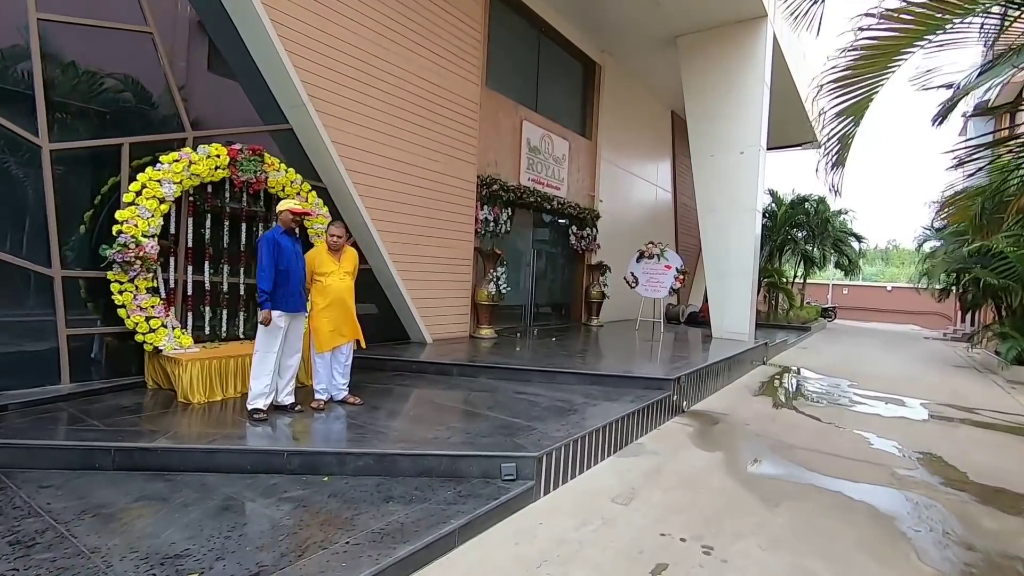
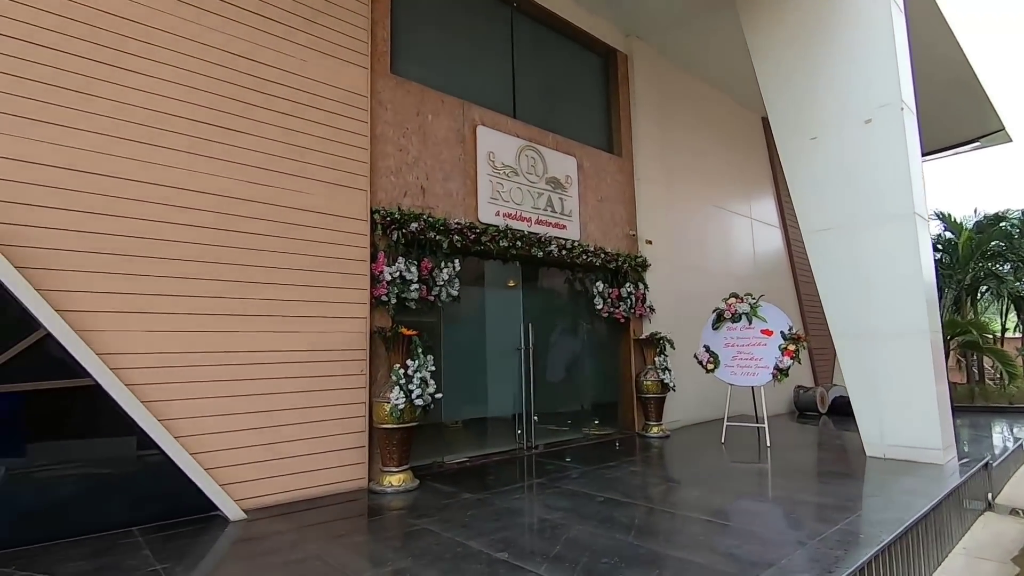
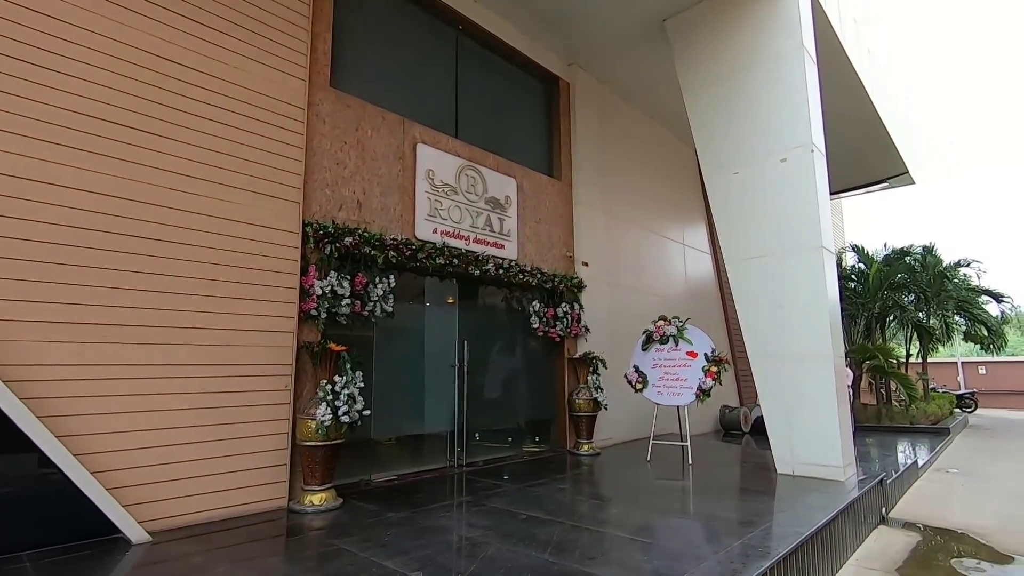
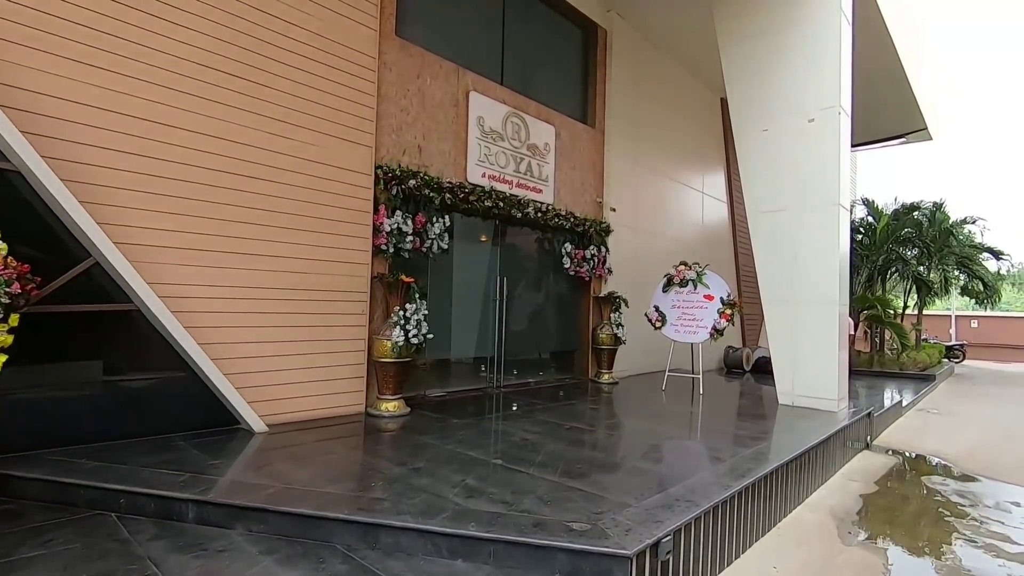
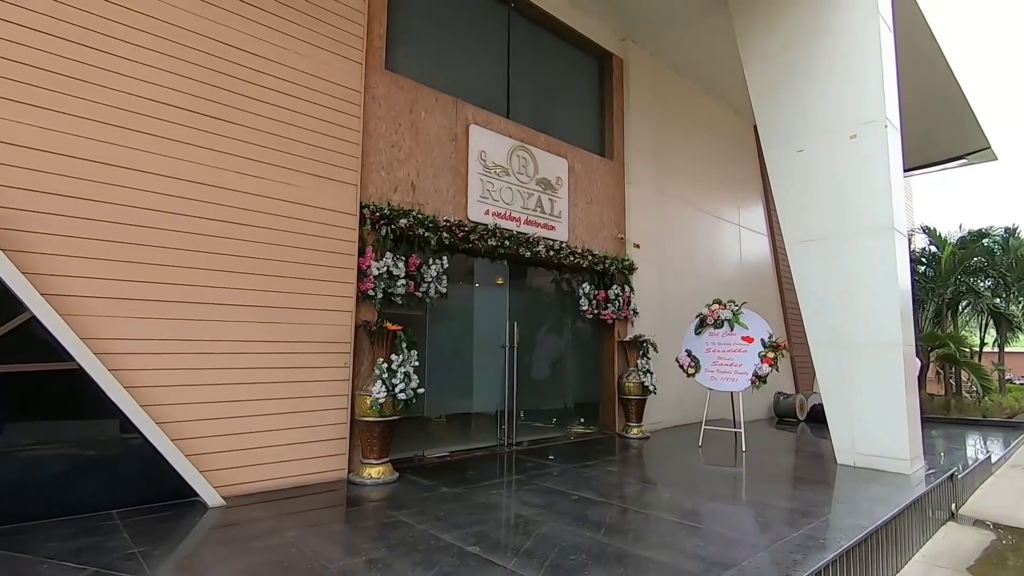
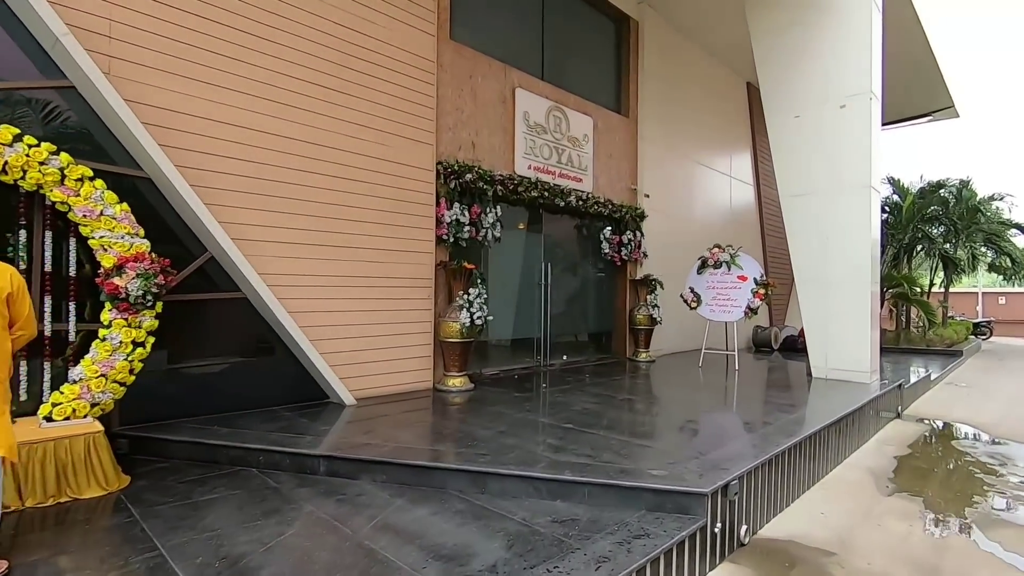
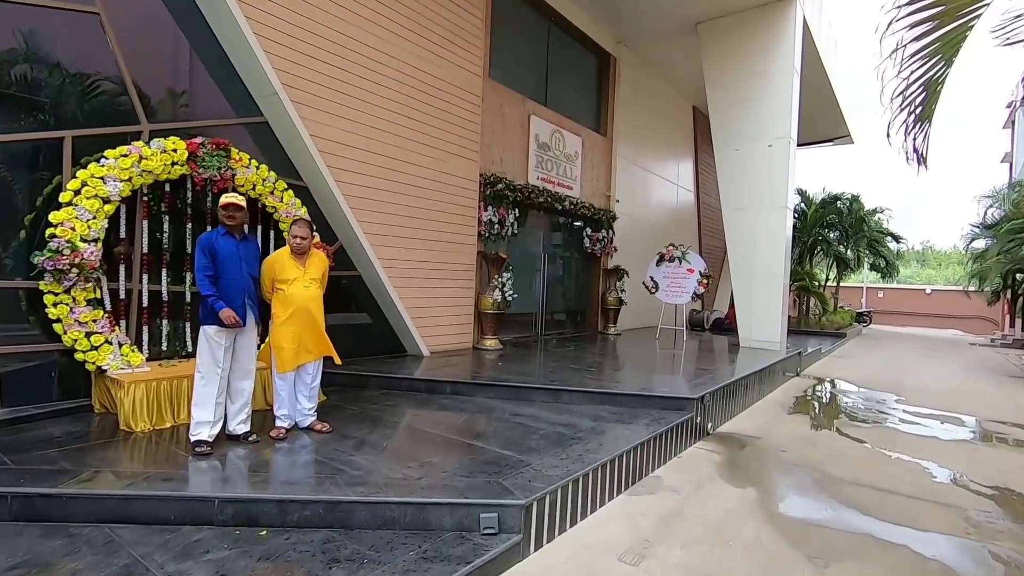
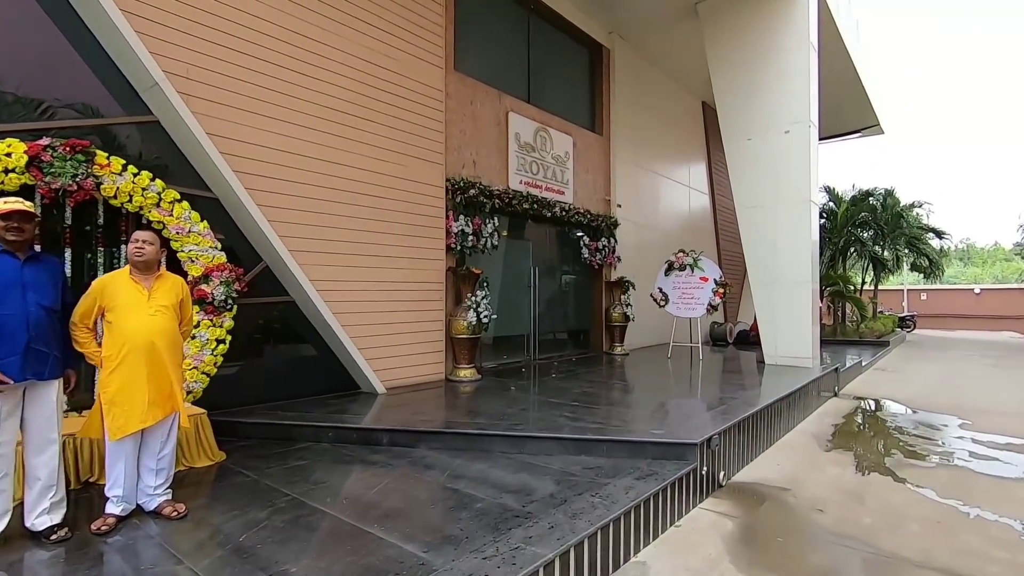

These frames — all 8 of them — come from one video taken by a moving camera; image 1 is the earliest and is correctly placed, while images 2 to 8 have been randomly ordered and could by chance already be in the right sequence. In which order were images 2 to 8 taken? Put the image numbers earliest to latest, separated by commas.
7, 8, 6, 4, 5, 3, 2
